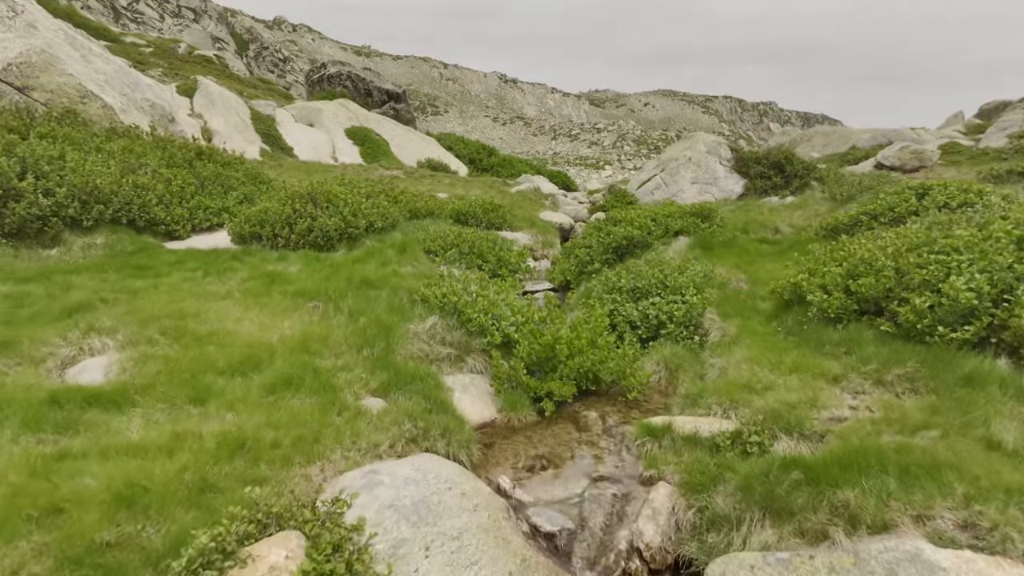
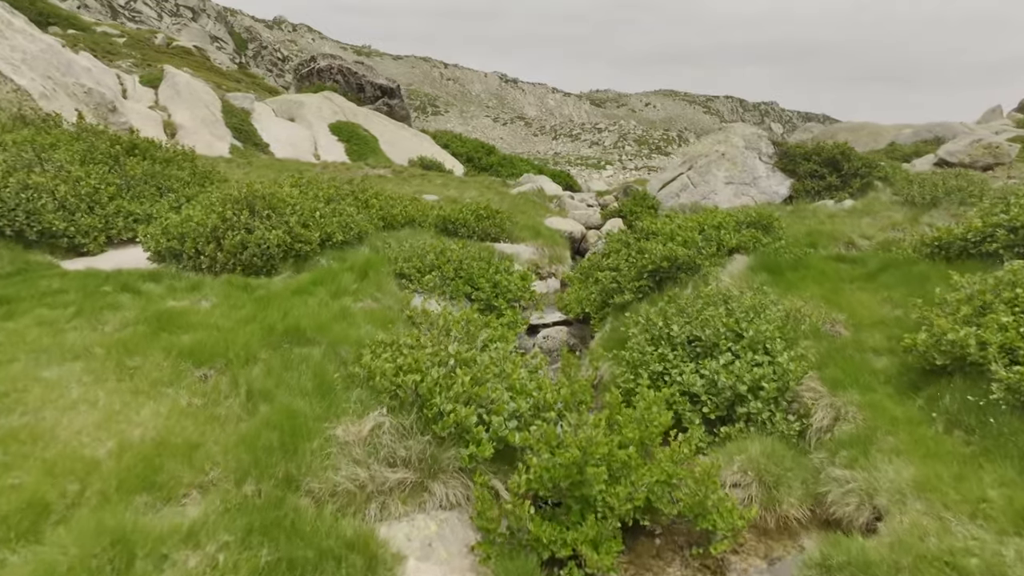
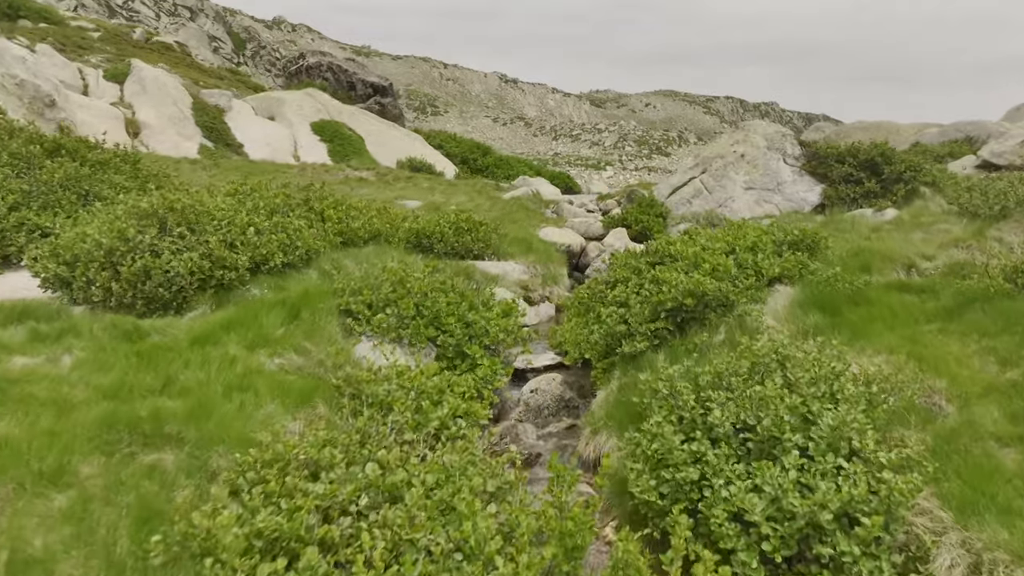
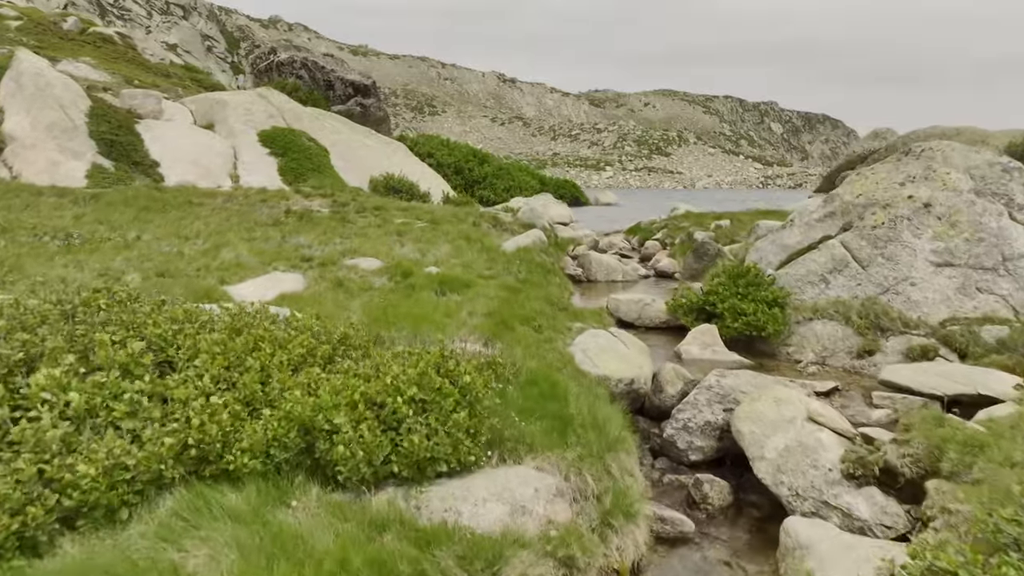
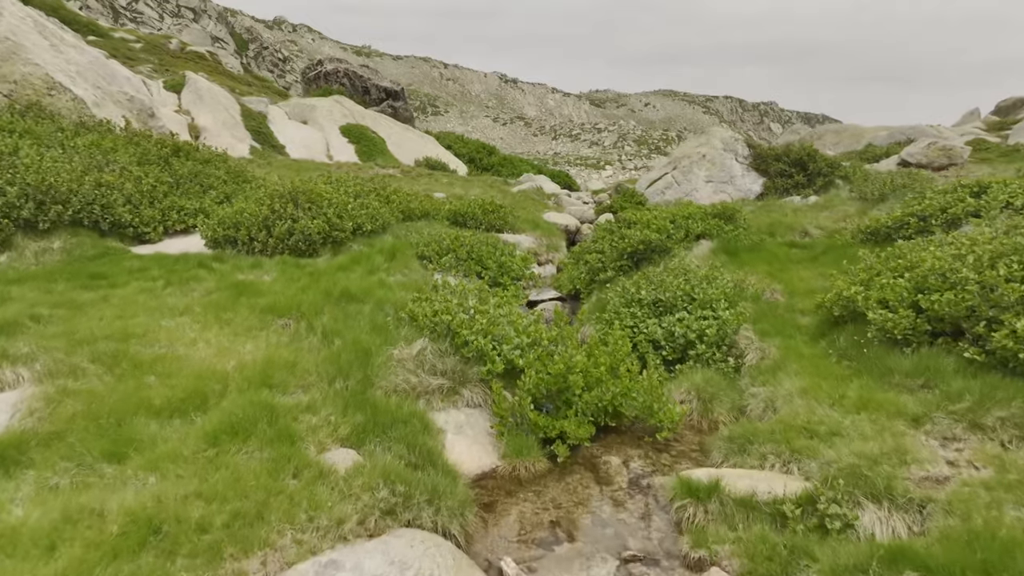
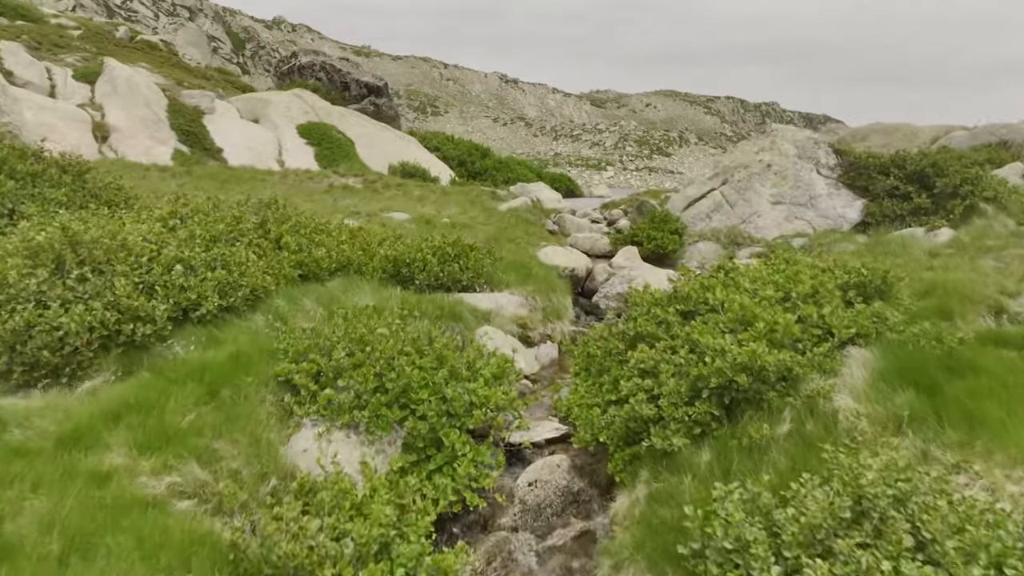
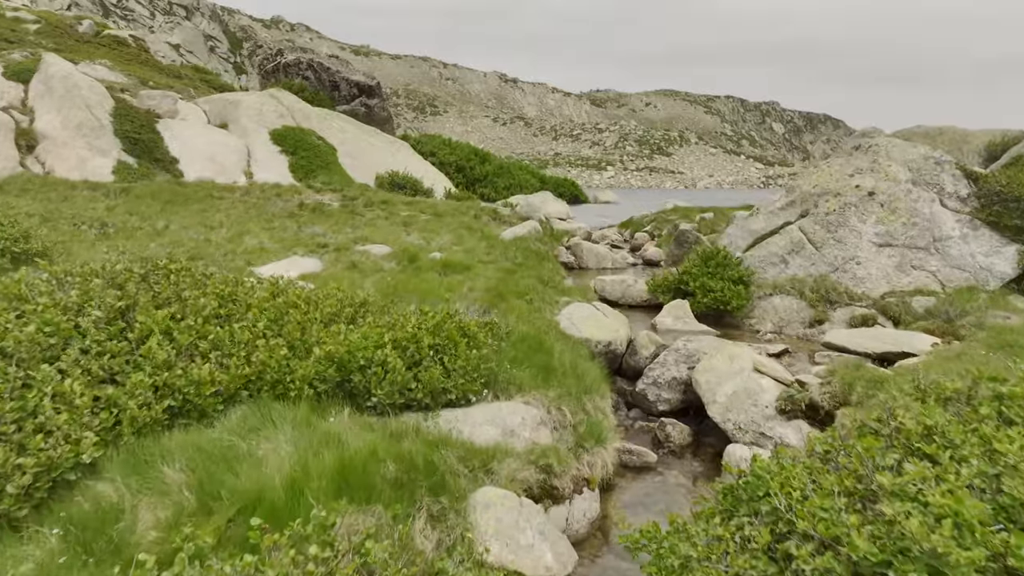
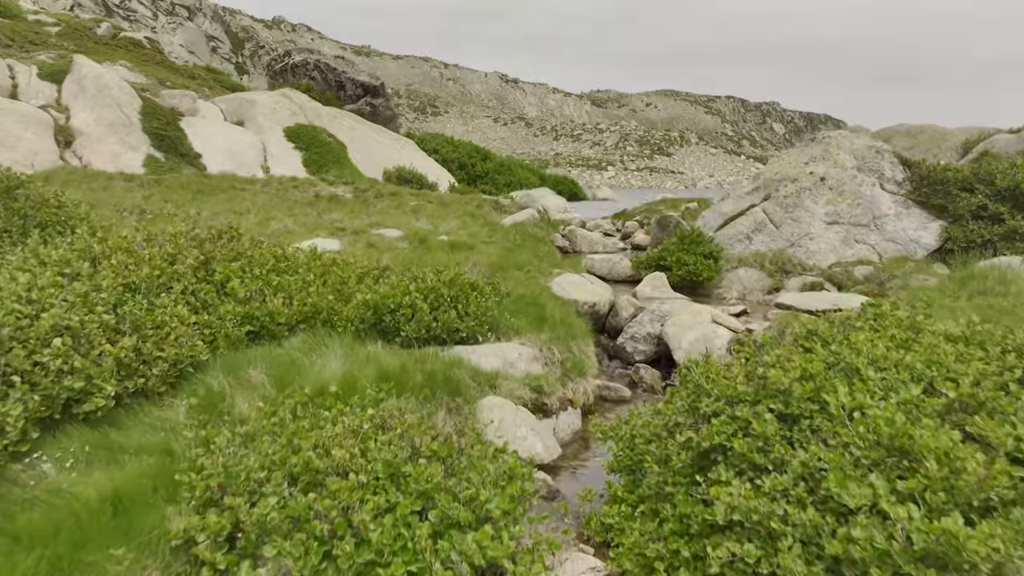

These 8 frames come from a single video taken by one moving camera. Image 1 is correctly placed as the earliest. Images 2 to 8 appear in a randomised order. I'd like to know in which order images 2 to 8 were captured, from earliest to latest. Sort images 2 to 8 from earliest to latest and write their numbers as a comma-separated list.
5, 2, 3, 6, 8, 7, 4
